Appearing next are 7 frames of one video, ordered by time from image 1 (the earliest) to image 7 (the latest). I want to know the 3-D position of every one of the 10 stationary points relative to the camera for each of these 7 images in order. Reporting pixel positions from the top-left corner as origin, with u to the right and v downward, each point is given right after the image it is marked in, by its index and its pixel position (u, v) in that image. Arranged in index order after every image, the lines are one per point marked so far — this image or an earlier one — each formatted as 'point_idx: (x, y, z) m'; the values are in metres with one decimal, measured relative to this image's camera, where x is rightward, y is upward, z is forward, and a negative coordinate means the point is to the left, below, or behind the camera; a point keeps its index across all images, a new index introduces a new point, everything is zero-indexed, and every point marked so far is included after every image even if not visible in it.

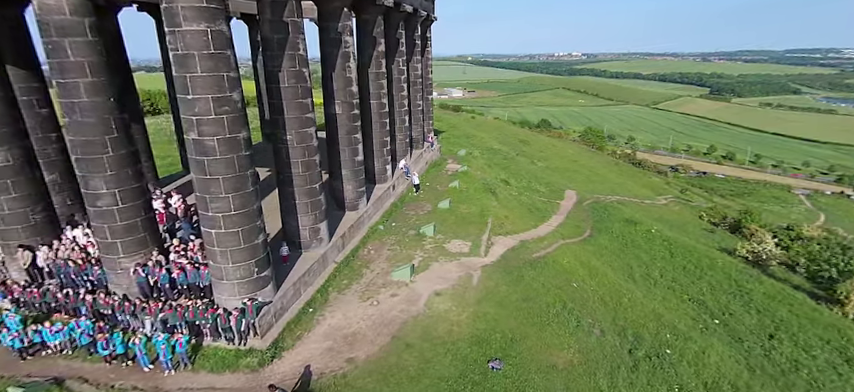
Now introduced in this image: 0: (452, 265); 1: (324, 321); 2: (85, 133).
0: (+1.1, -2.9, +18.2) m
1: (-3.5, -4.3, +14.6) m
2: (-9.8, +1.8, +12.3) m
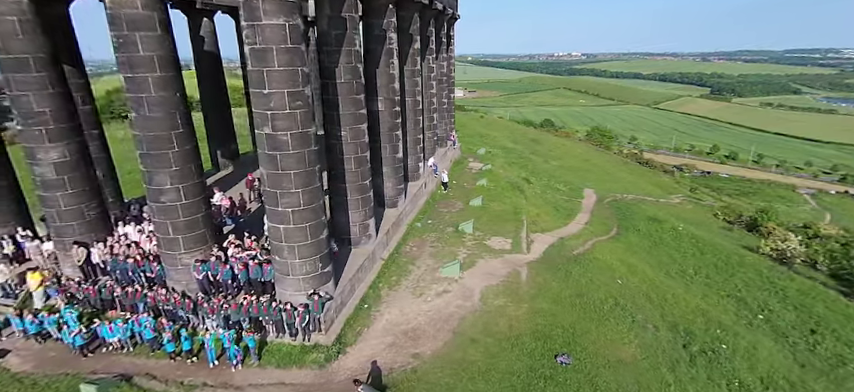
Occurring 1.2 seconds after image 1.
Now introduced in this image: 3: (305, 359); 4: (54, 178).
0: (+3.0, -2.8, +18.2) m
1: (-1.6, -4.1, +14.6) m
2: (-7.8, +1.9, +12.2) m
3: (-3.6, -4.8, +12.6) m
4: (-12.1, +0.6, +13.8) m
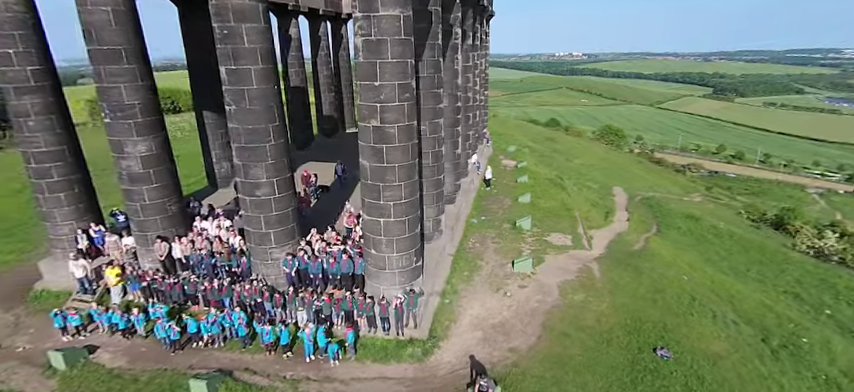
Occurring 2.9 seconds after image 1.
0: (+5.8, -2.6, +18.2) m
1: (+1.3, -4.0, +14.6) m
2: (-5.0, +2.1, +12.1) m
3: (-0.7, -4.6, +12.5) m
4: (-9.2, +0.8, +13.7) m
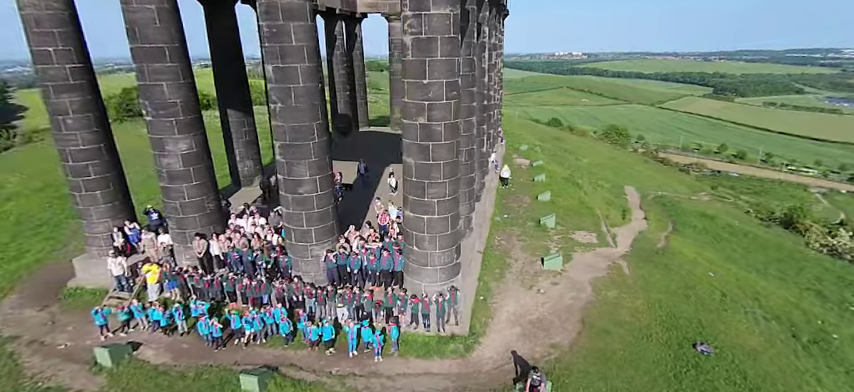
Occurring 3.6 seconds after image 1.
0: (+7.1, -2.5, +18.3) m
1: (+2.5, -3.9, +14.7) m
2: (-3.7, +2.2, +12.2) m
3: (+0.5, -4.5, +12.6) m
4: (-8.0, +0.9, +13.8) m
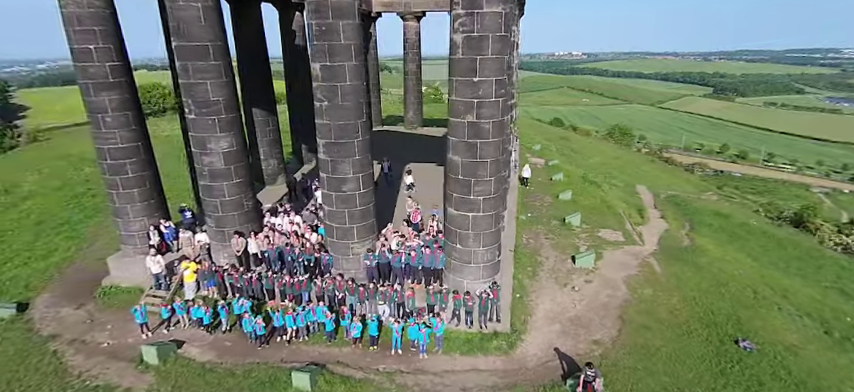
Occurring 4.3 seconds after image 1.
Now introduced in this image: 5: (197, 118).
0: (+8.4, -2.4, +18.4) m
1: (+3.8, -3.8, +14.8) m
2: (-2.4, +2.3, +12.3) m
3: (+1.8, -4.5, +12.7) m
4: (-6.6, +0.9, +13.8) m
5: (-7.1, +2.4, +13.3) m
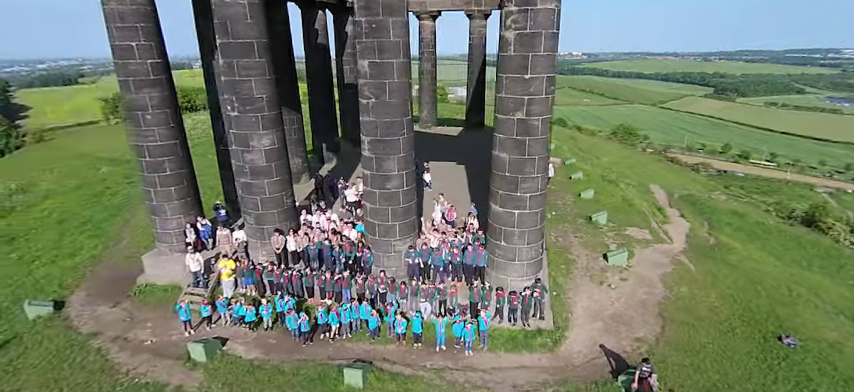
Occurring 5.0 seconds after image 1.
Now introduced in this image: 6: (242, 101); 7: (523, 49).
0: (+9.7, -2.3, +18.5) m
1: (+5.2, -3.7, +14.8) m
2: (-1.1, +2.4, +12.3) m
3: (+3.2, -4.4, +12.7) m
4: (-5.3, +1.0, +13.8) m
5: (-5.8, +2.5, +13.3) m
6: (-5.7, +2.9, +13.1) m
7: (+2.5, +3.8, +11.0) m
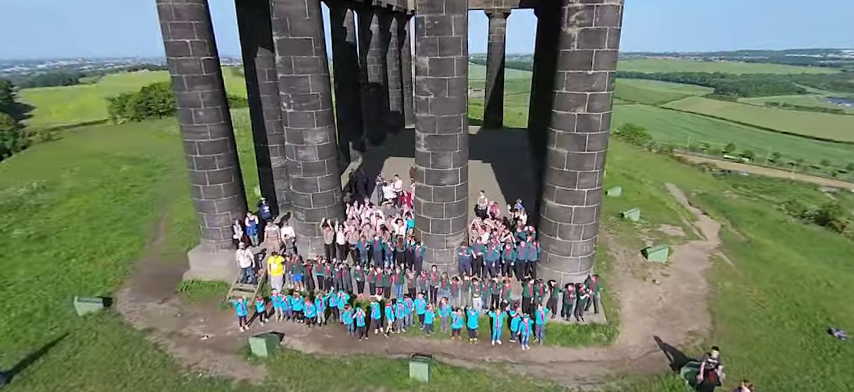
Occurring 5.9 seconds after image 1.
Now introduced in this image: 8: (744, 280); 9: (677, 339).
0: (+11.3, -2.2, +18.6) m
1: (+6.9, -3.6, +14.9) m
2: (+0.6, +2.5, +12.4) m
3: (+4.9, -4.3, +12.8) m
4: (-3.6, +1.1, +13.9) m
5: (-4.1, +2.6, +13.4) m
6: (-4.0, +3.0, +13.2) m
7: (+4.2, +3.9, +11.1) m
8: (+11.9, -3.1, +16.0) m
9: (+7.5, -4.3, +12.8) m
